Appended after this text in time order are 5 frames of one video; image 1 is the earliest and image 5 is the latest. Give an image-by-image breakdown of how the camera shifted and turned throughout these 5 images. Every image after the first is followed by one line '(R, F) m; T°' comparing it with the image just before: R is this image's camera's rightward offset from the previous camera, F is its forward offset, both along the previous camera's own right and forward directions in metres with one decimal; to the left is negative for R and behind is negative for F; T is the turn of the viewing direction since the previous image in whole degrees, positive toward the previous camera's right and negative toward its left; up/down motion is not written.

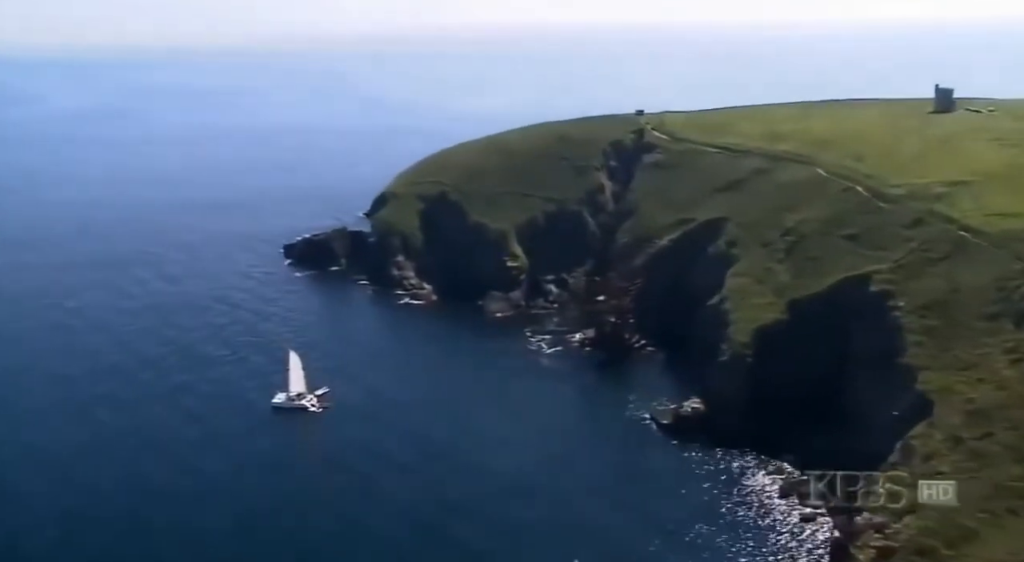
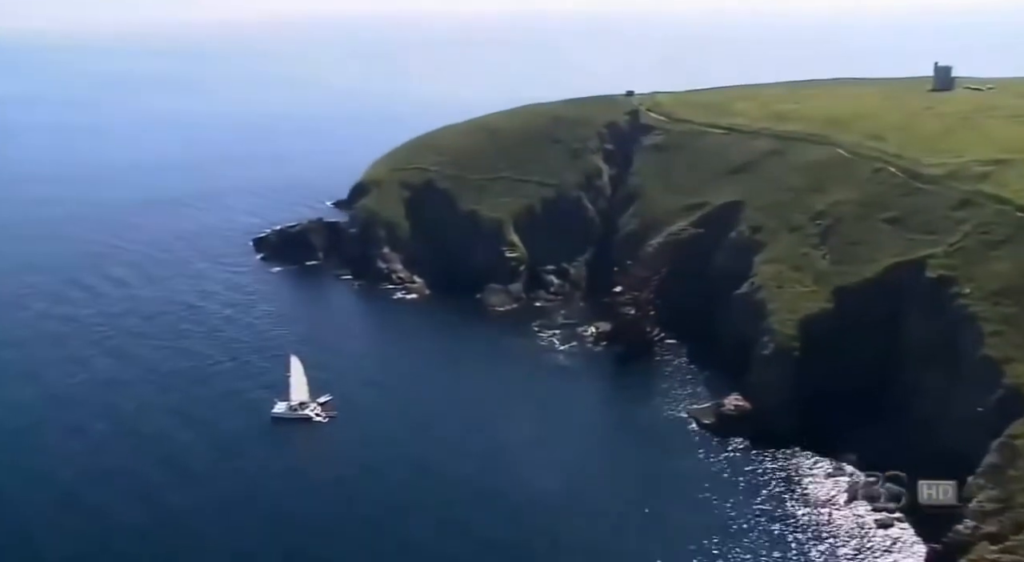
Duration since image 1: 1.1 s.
(-9.6, +8.5) m; +4°
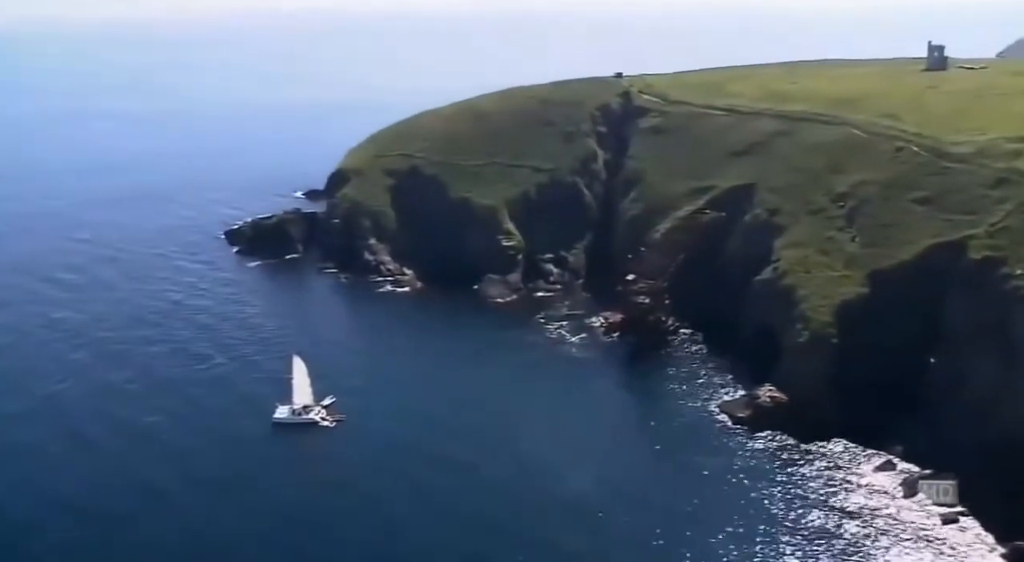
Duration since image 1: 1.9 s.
(-7.6, +6.3) m; +4°
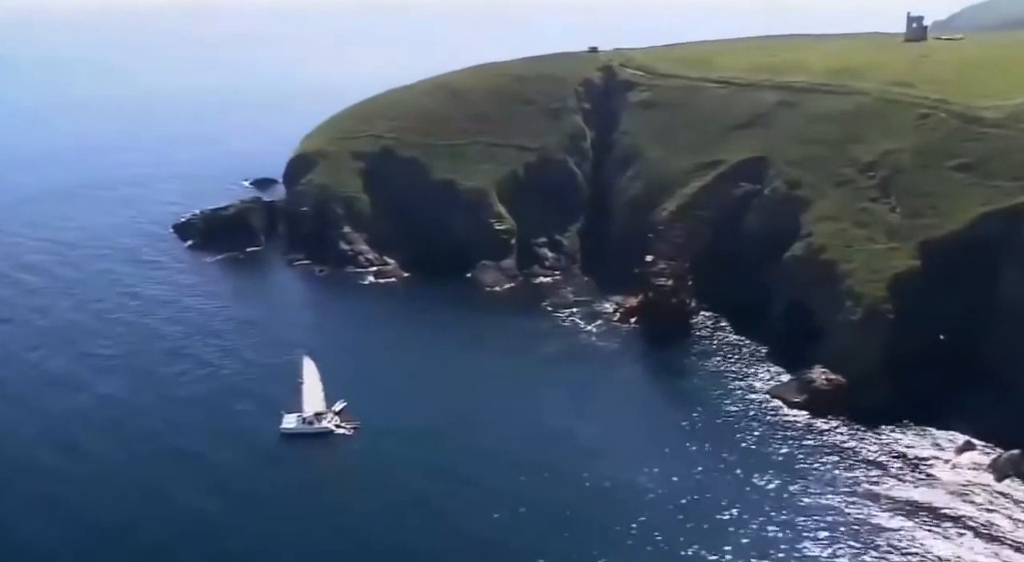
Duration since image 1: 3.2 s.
(-11.6, +9.0) m; +6°
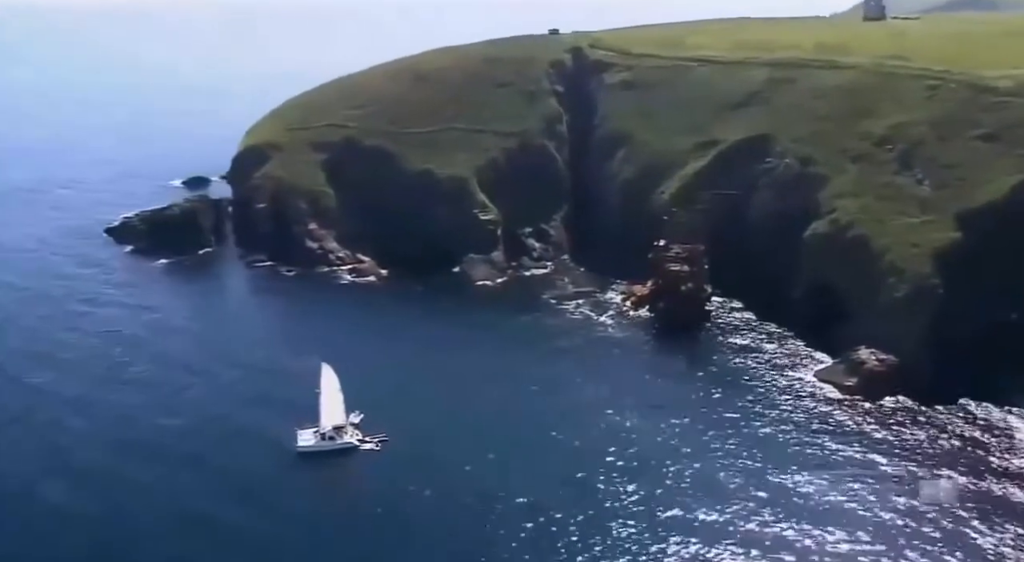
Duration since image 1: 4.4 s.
(-12.0, +8.1) m; +7°
